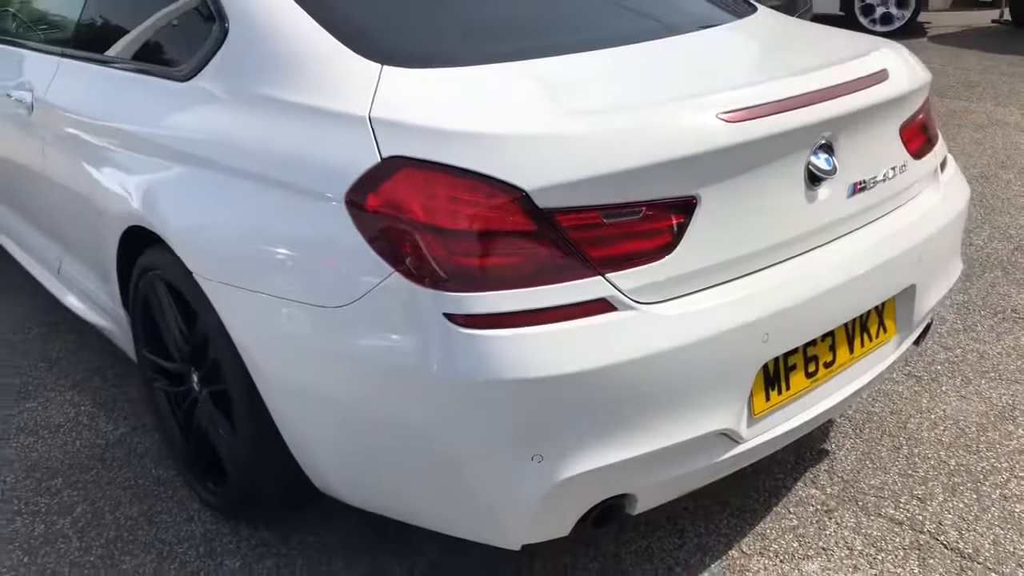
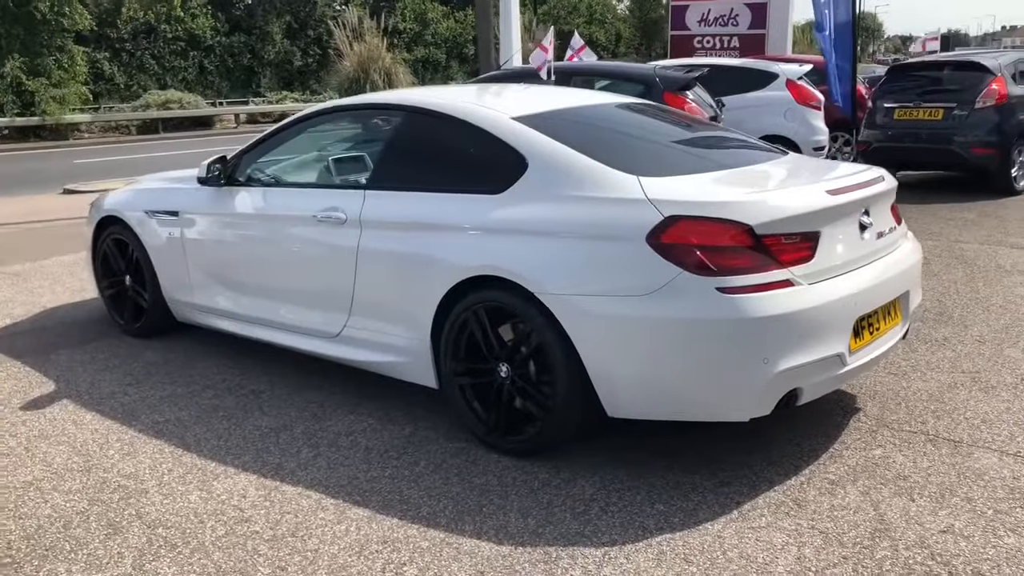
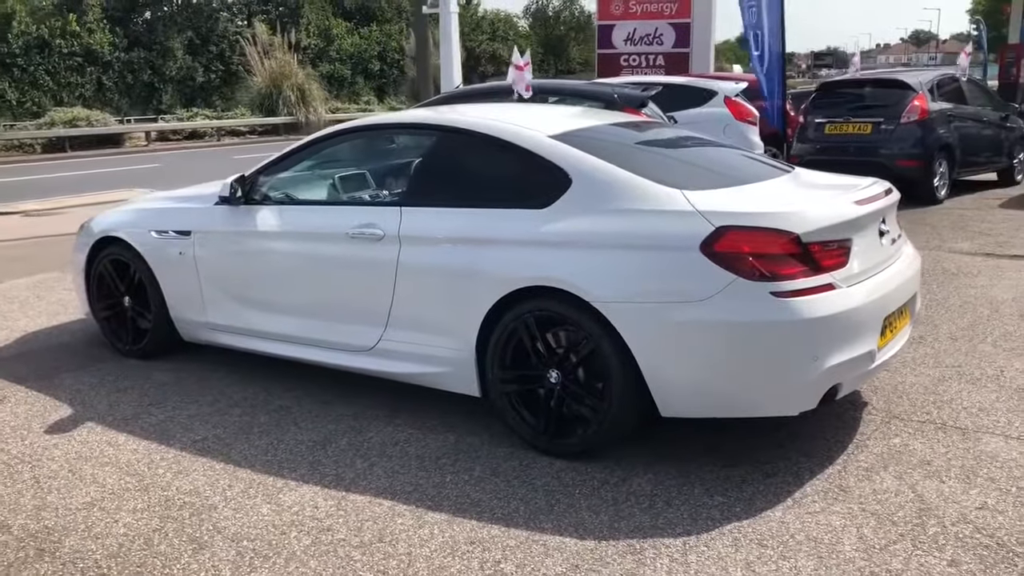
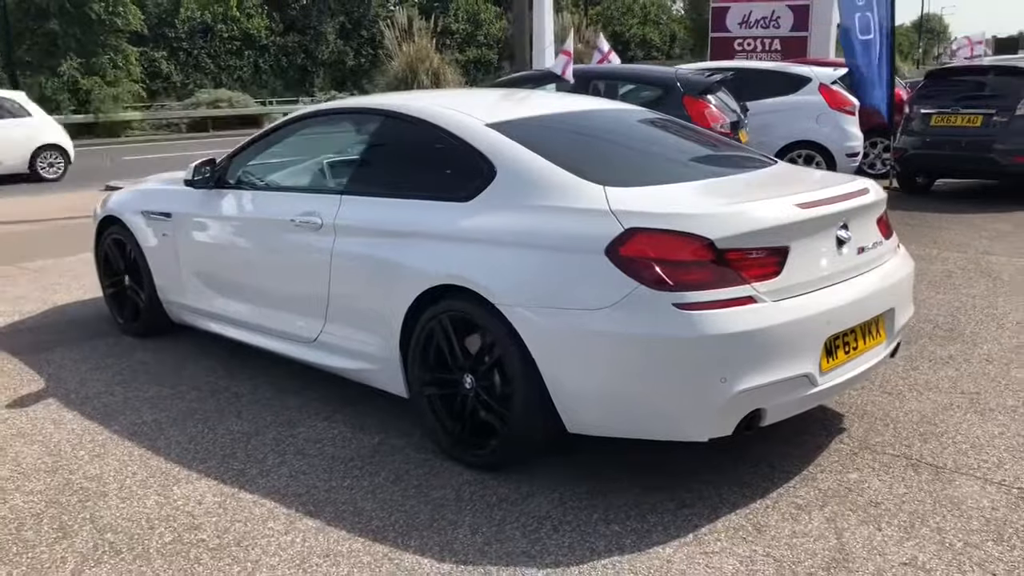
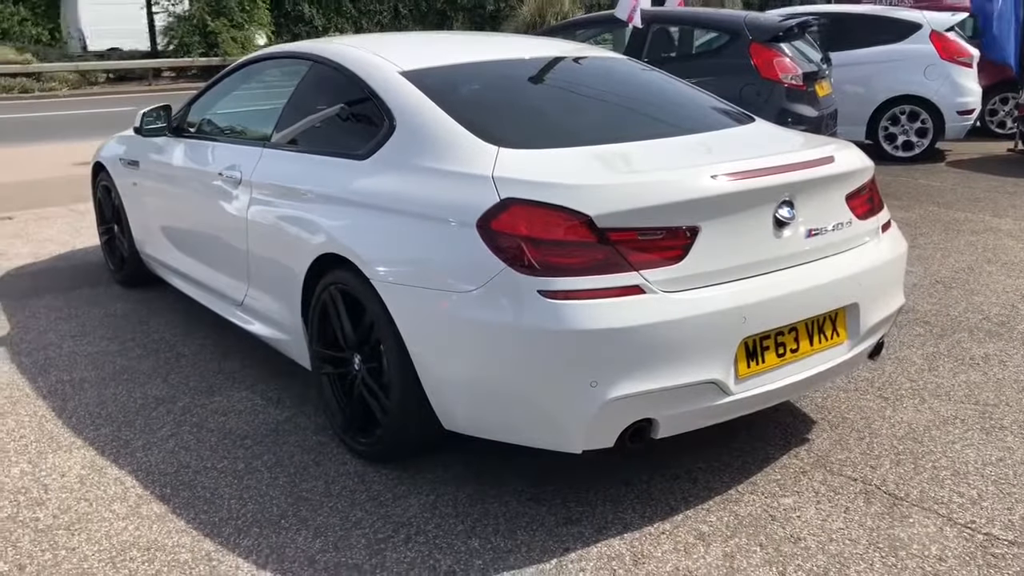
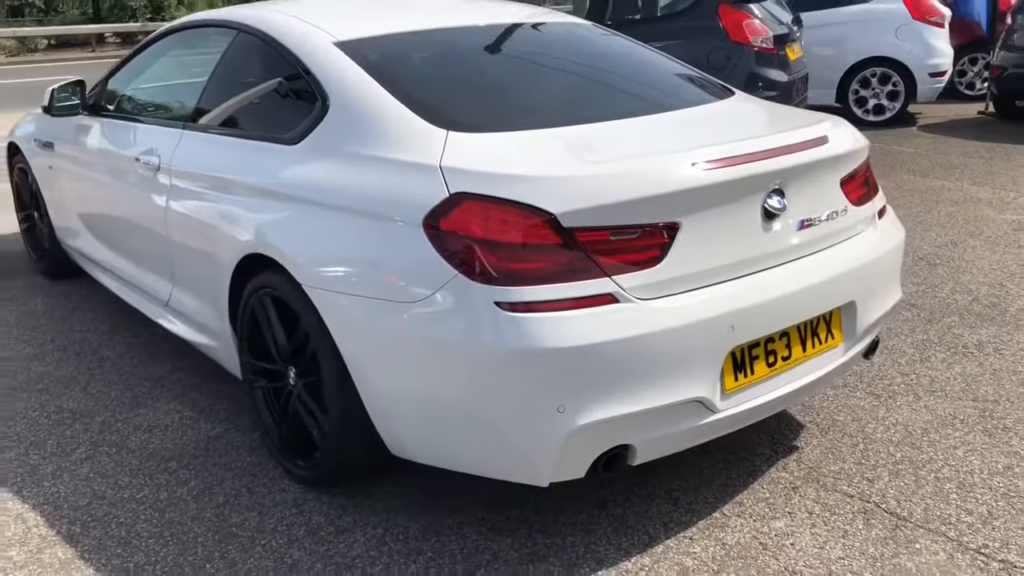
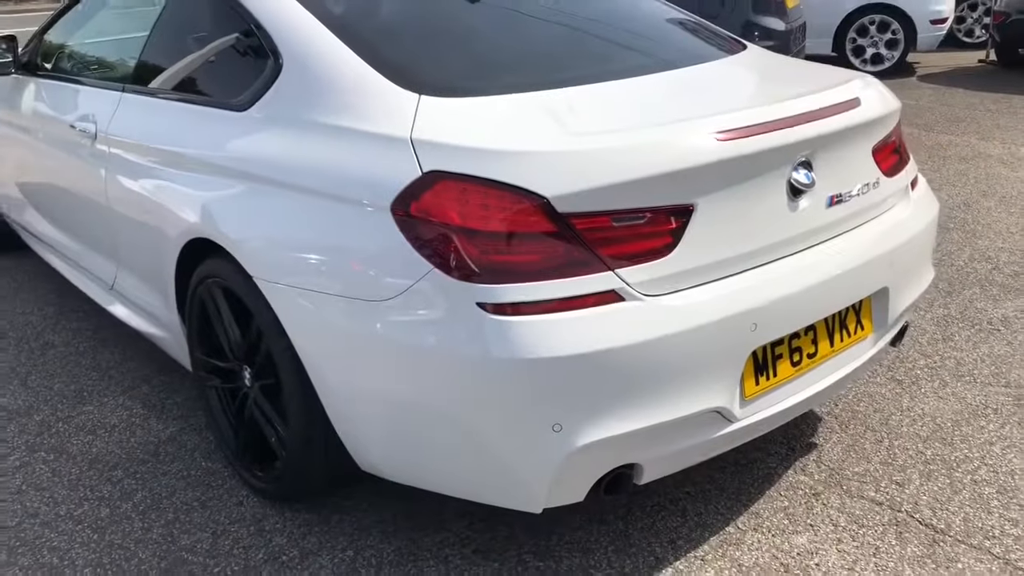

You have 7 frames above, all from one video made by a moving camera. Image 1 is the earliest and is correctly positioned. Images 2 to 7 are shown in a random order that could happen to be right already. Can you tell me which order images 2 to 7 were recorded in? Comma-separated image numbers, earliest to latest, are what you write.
7, 6, 5, 4, 2, 3
